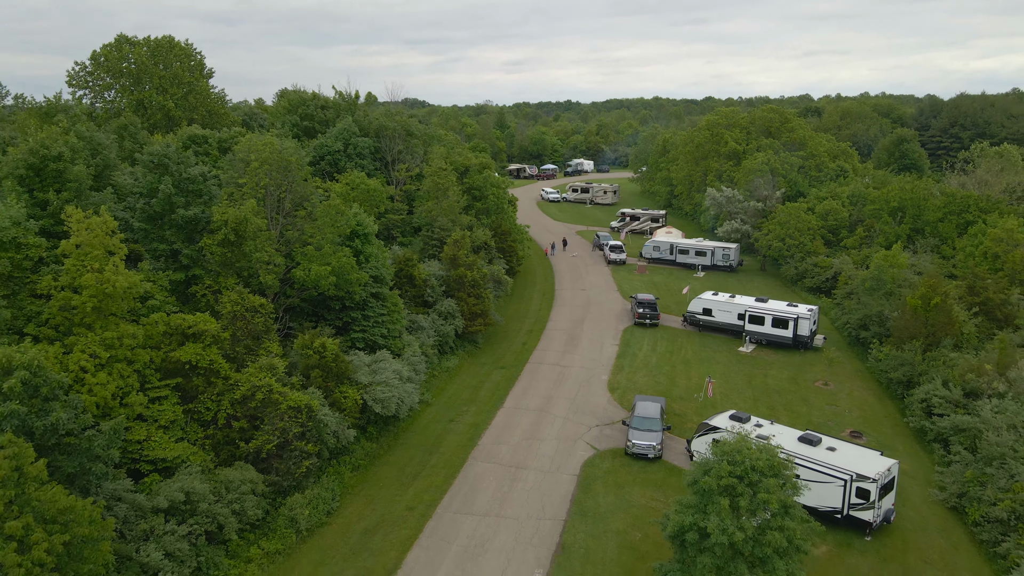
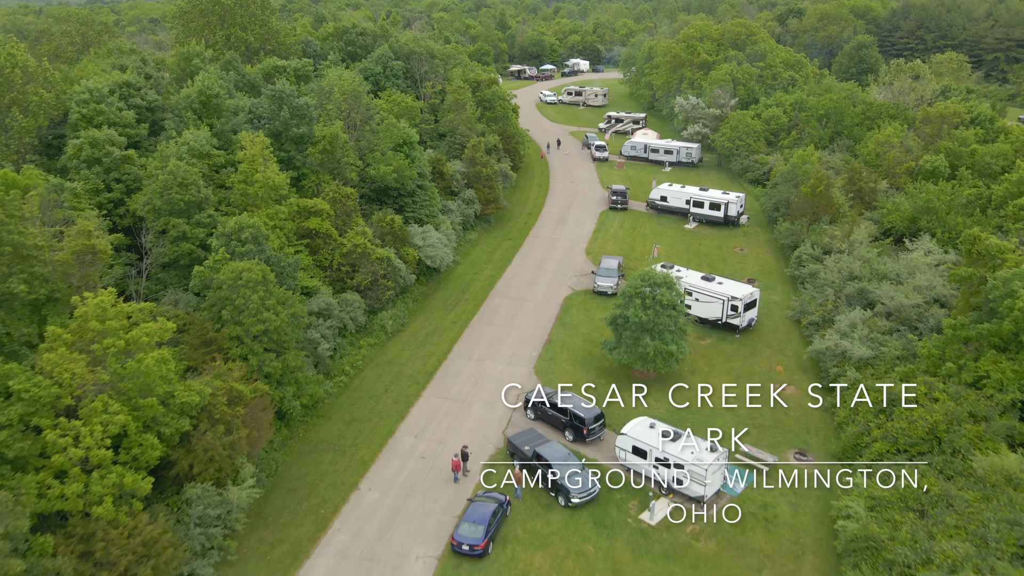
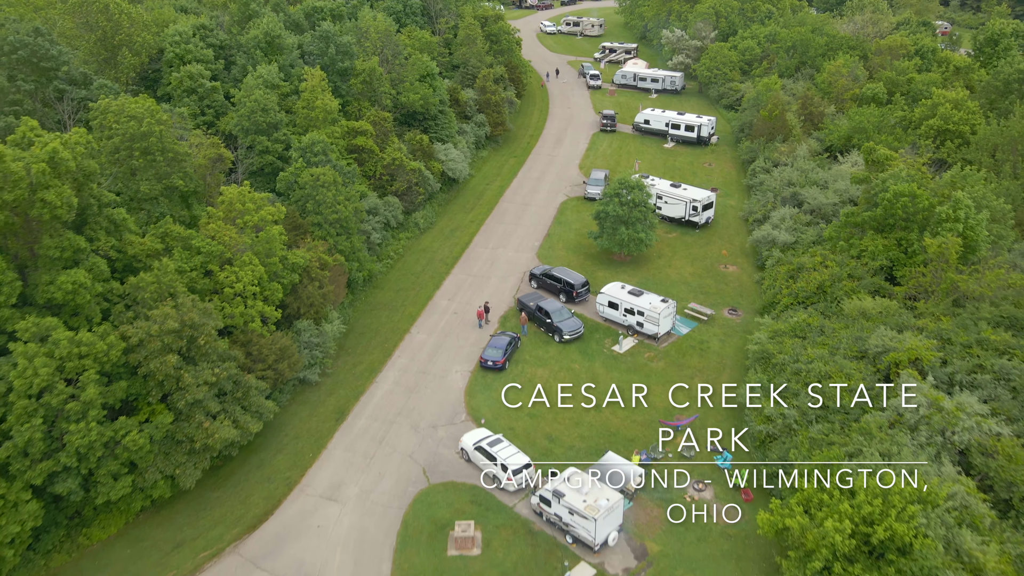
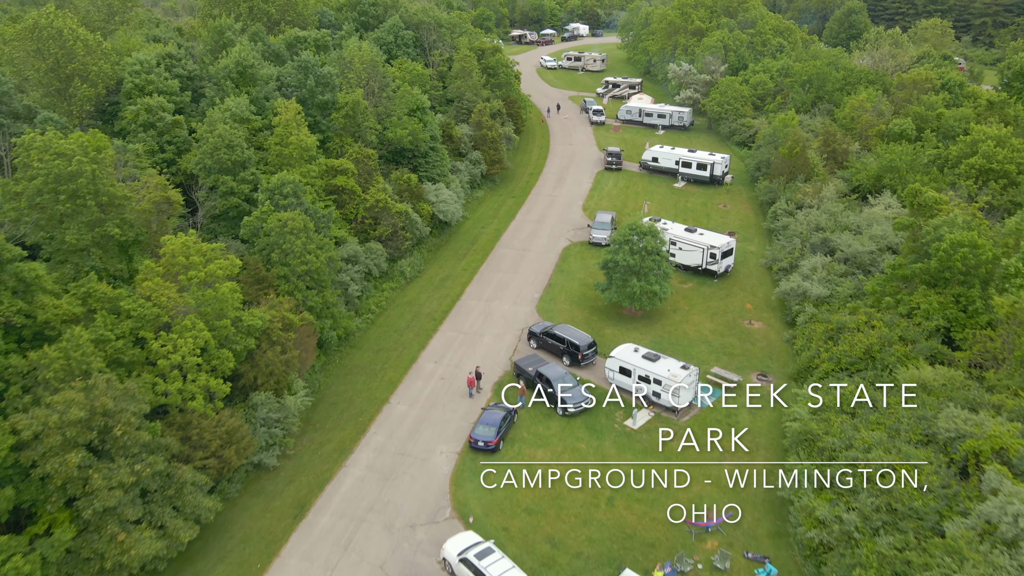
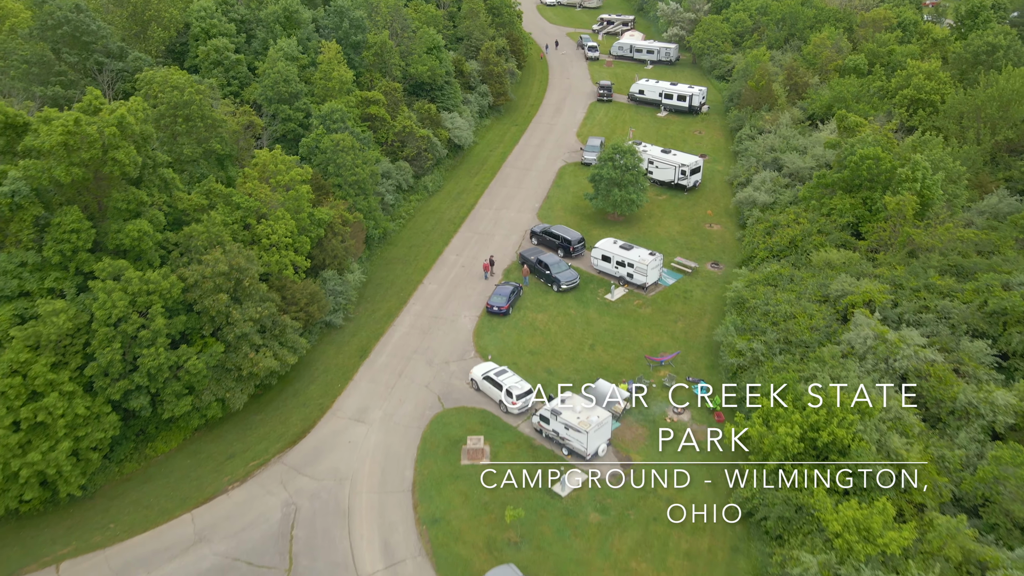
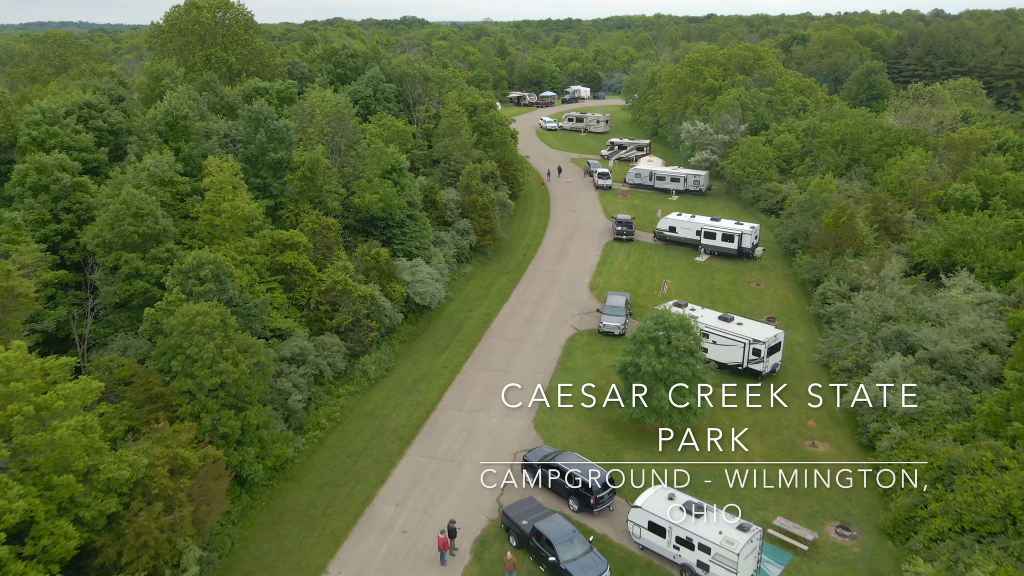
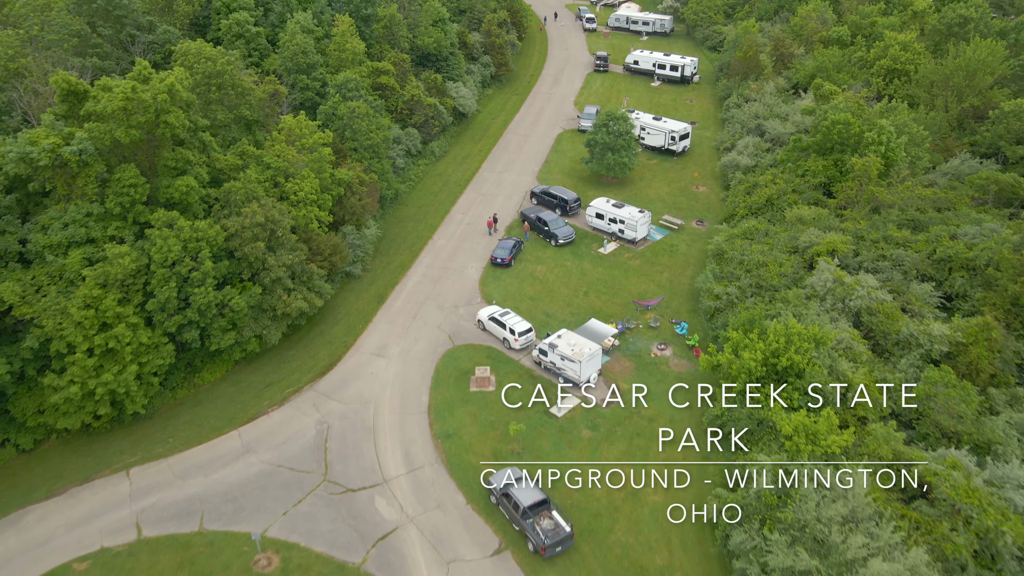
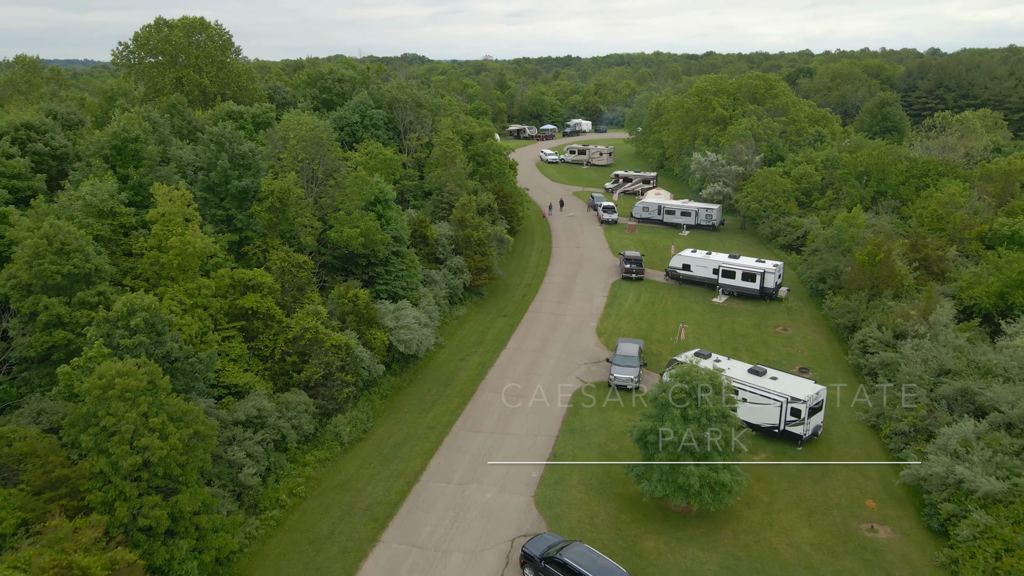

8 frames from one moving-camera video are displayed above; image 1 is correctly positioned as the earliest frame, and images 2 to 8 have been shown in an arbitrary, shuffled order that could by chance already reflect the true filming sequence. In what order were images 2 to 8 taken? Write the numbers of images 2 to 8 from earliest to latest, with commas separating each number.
8, 6, 2, 4, 3, 5, 7
